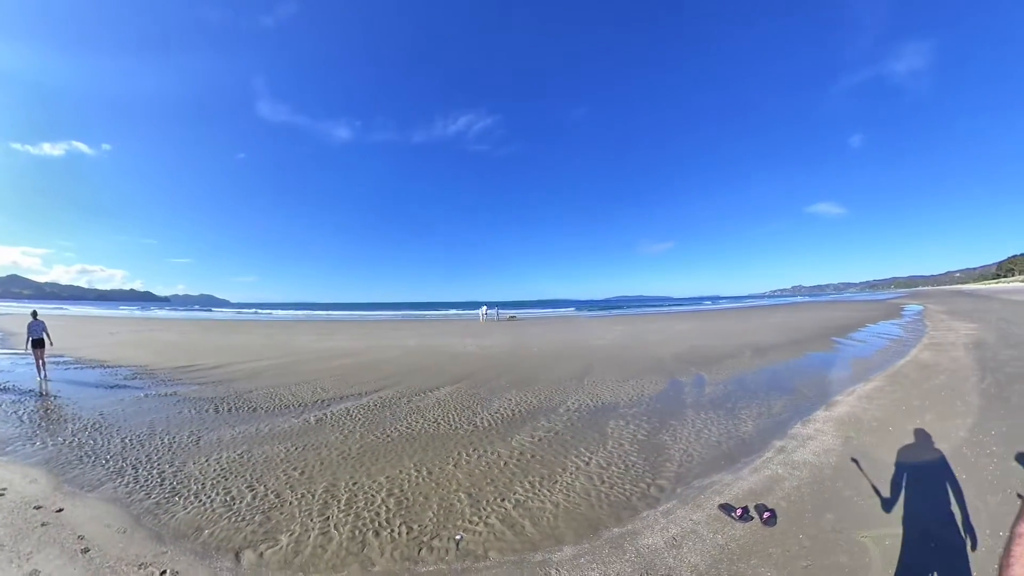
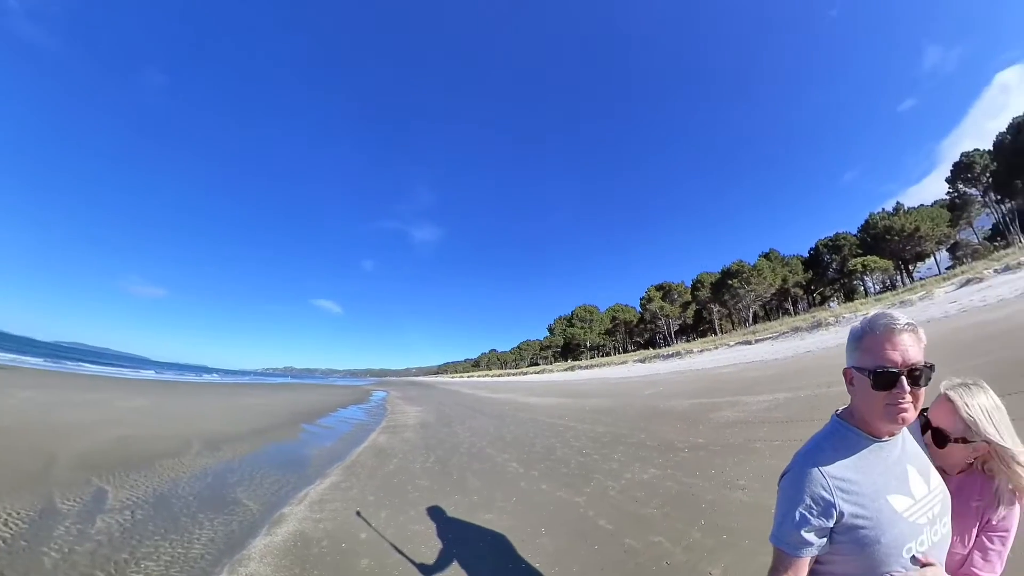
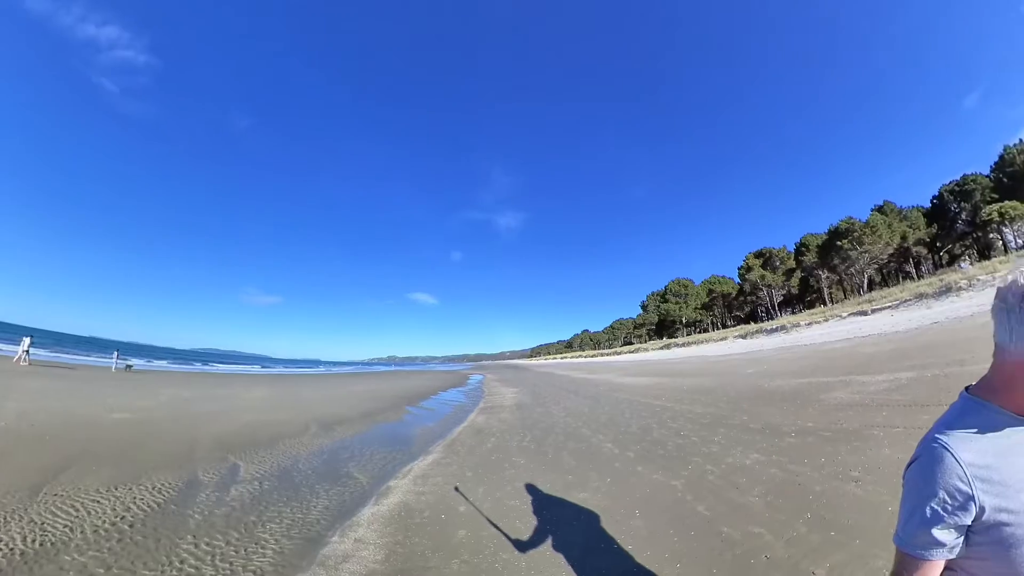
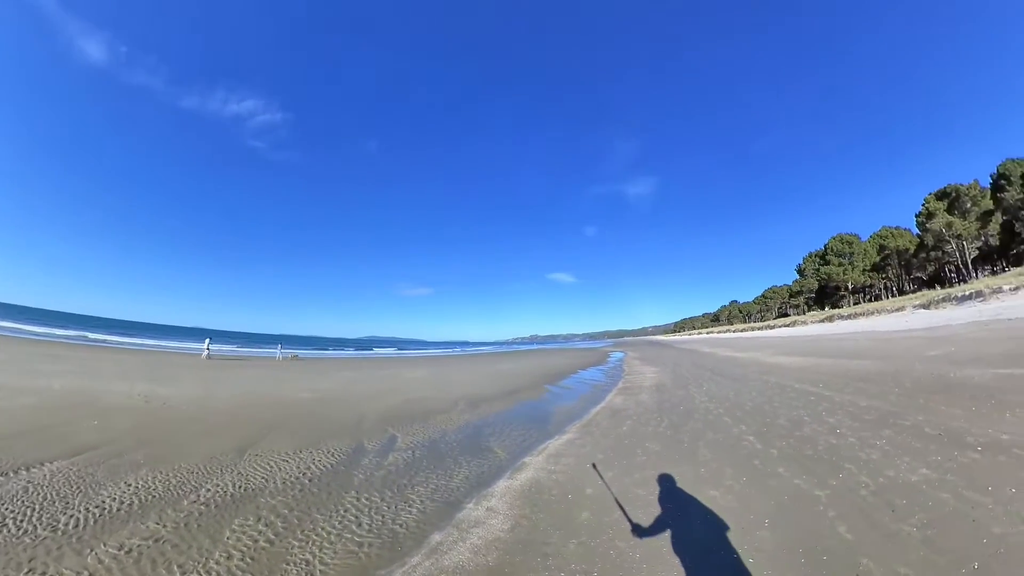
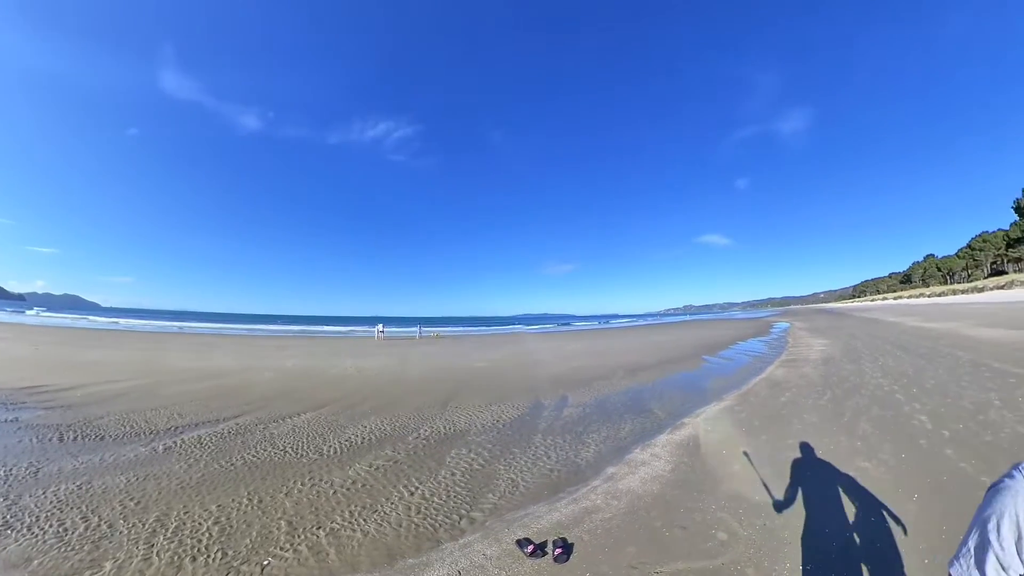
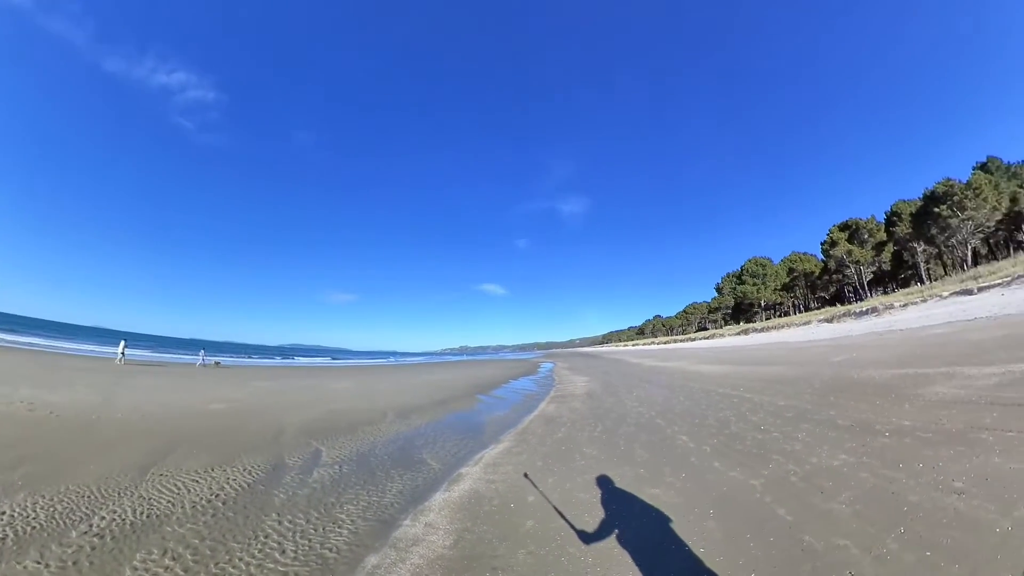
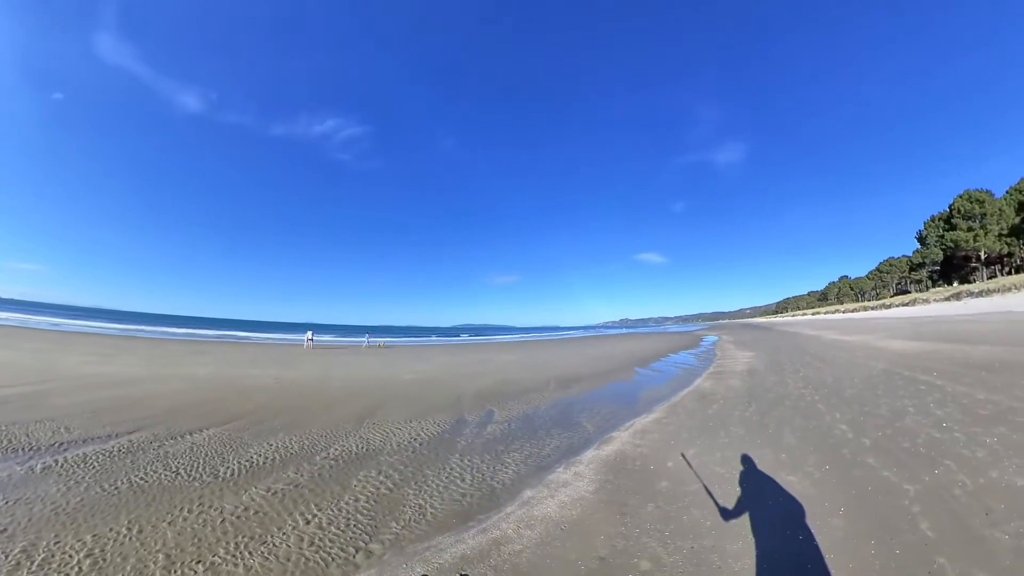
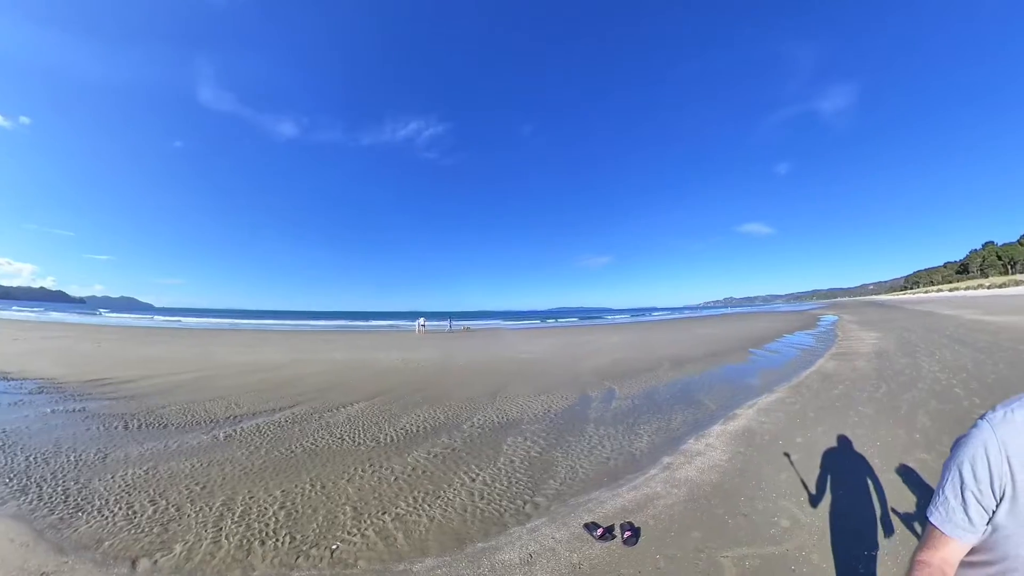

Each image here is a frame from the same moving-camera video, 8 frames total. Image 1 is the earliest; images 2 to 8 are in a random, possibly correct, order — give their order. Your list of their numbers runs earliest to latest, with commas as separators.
8, 5, 7, 4, 6, 3, 2
